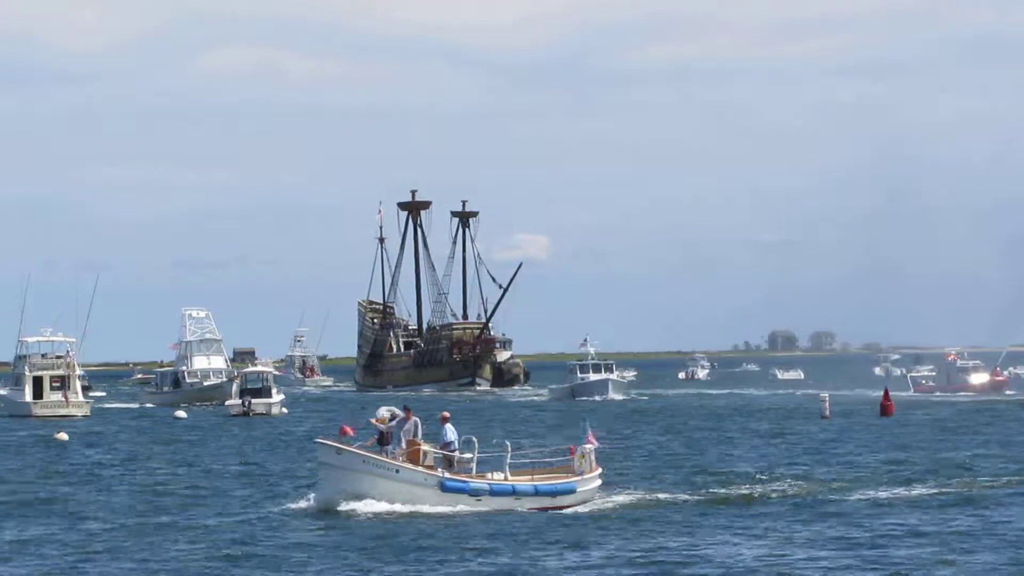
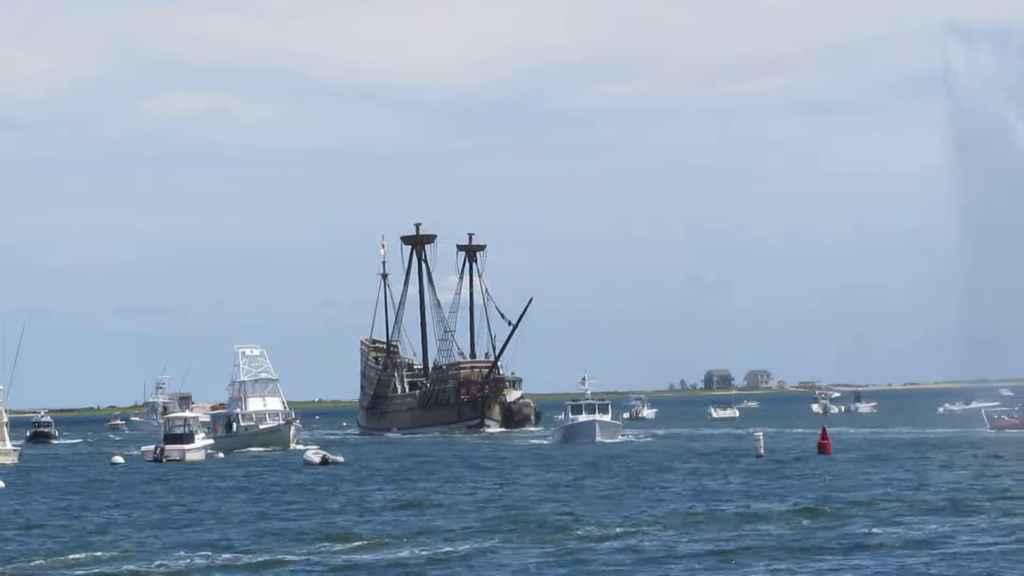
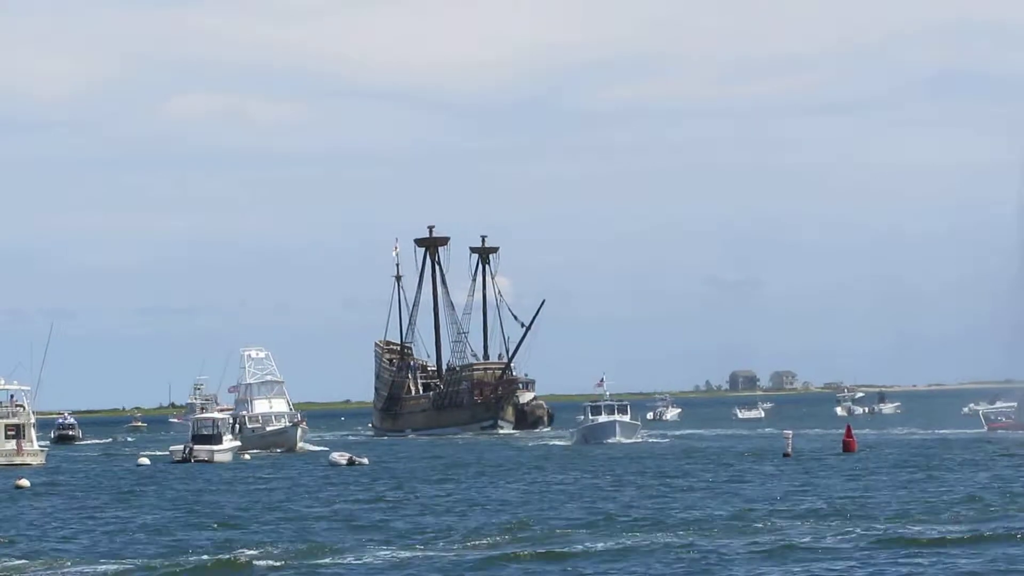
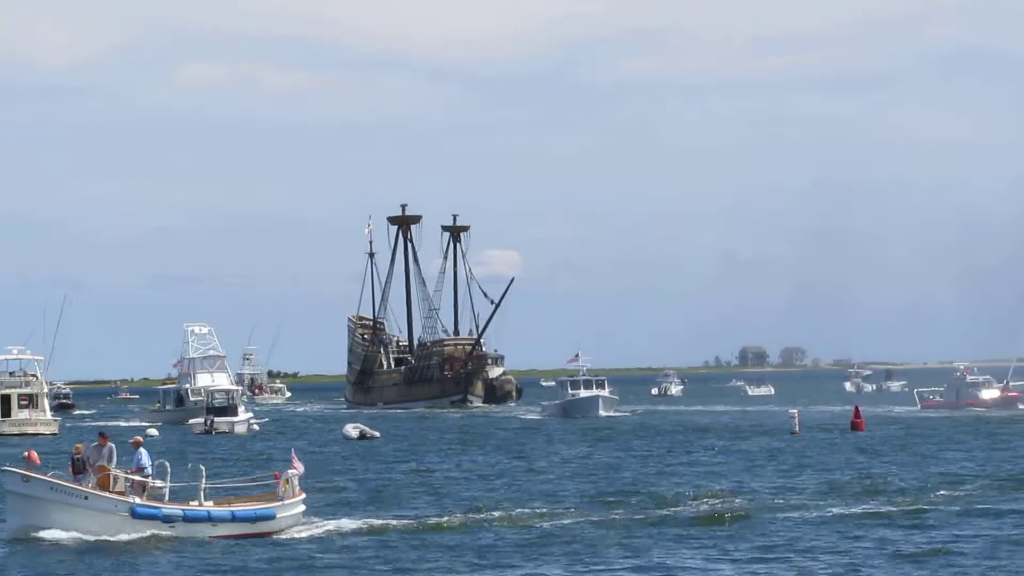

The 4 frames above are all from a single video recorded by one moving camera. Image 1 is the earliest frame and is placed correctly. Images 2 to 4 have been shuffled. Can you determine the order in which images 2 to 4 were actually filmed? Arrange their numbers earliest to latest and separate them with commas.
4, 3, 2
